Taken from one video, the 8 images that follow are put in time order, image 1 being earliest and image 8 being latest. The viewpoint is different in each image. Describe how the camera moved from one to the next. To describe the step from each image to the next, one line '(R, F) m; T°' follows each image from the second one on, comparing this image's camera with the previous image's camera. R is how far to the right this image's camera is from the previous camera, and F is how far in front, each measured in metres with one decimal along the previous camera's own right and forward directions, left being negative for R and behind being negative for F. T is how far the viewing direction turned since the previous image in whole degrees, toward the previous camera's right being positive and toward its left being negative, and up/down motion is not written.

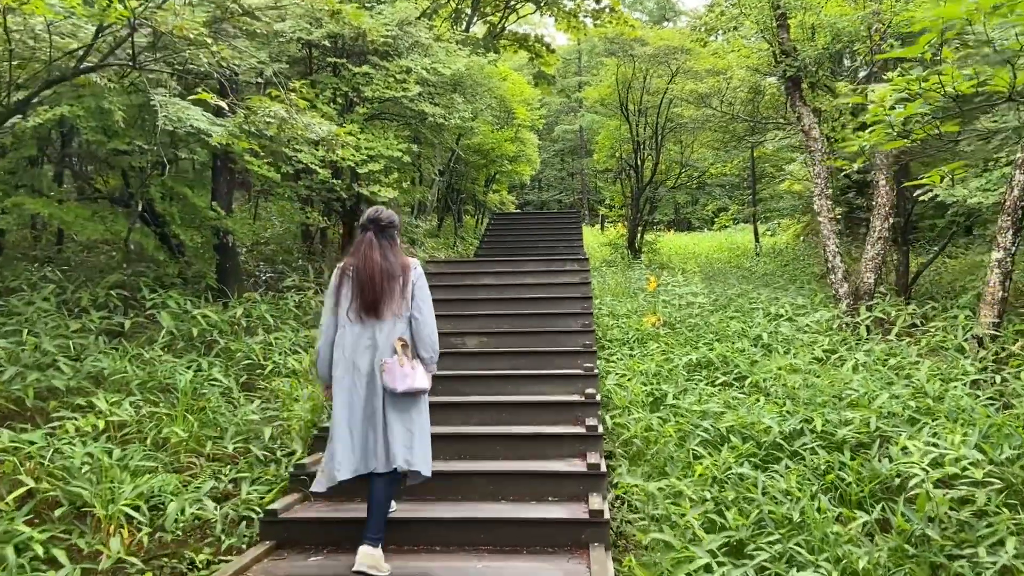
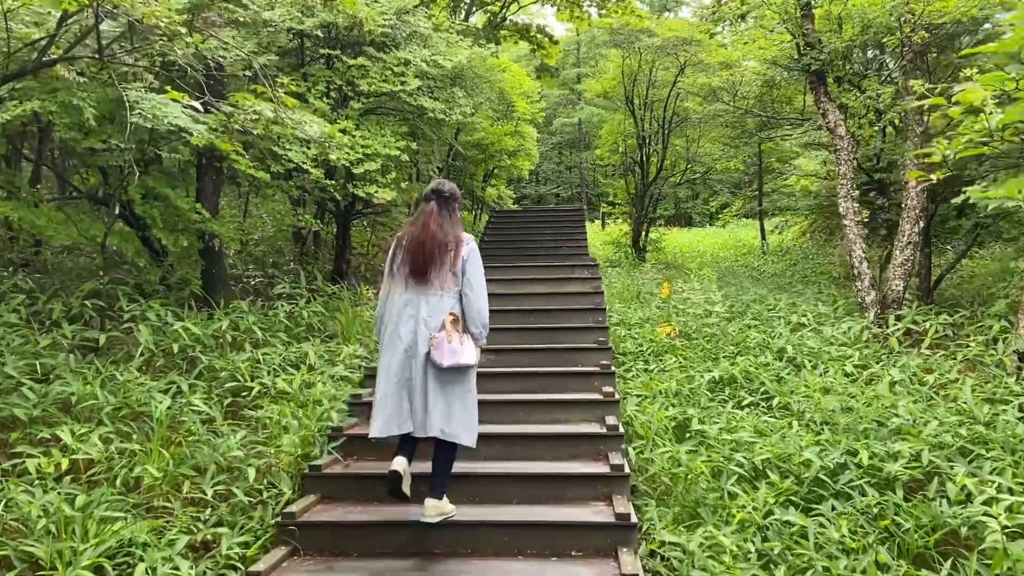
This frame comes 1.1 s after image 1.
(-0.1, +0.4) m; 0°
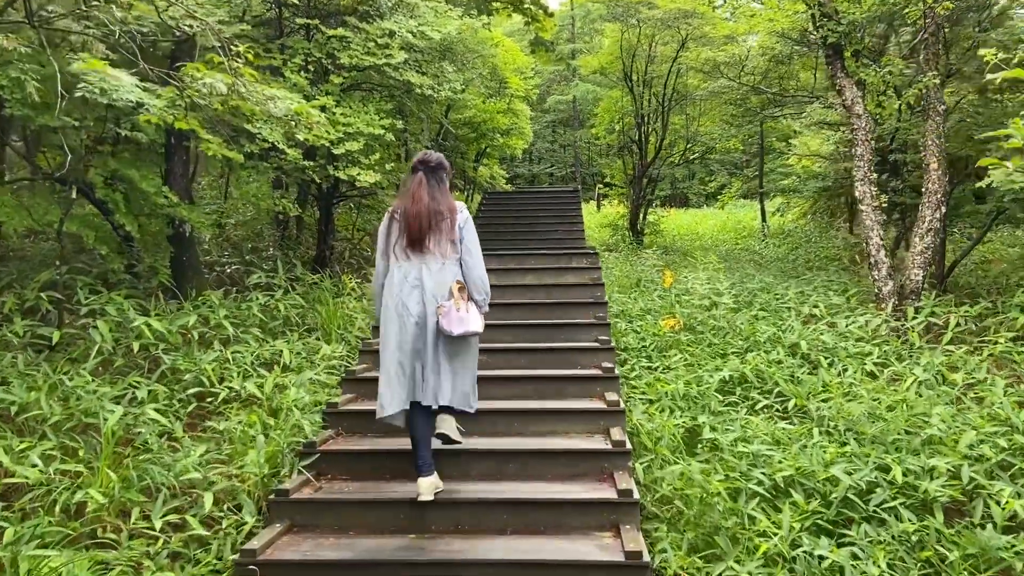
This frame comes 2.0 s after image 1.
(0.0, +0.4) m; +1°
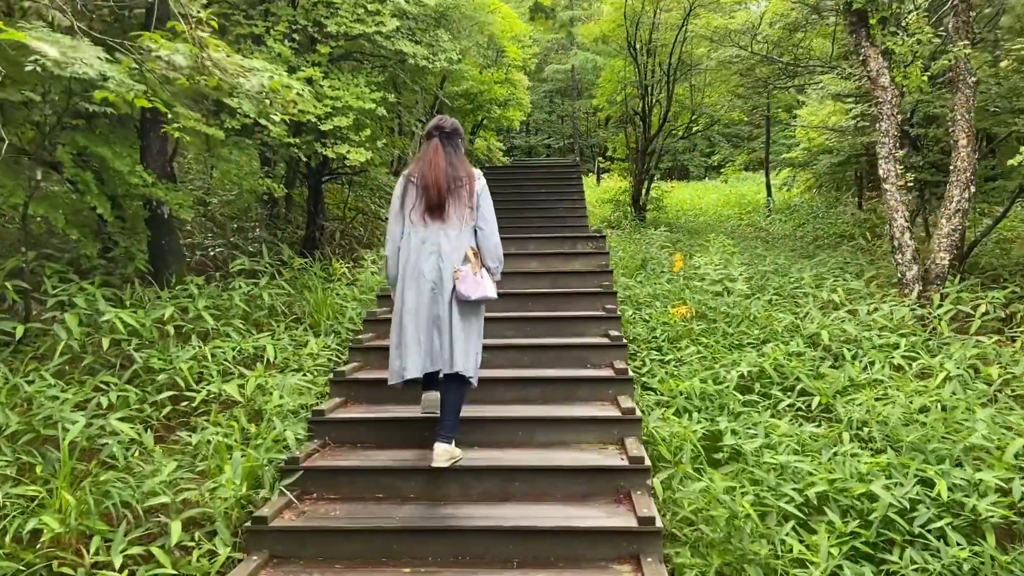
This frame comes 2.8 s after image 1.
(0.0, +0.3) m; 0°
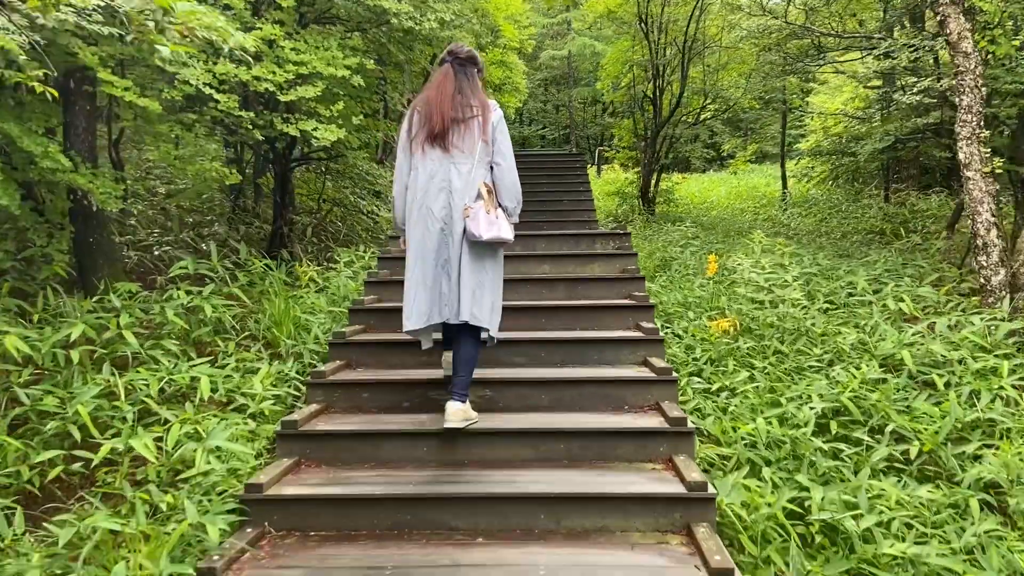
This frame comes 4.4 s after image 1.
(-0.1, +0.9) m; +1°
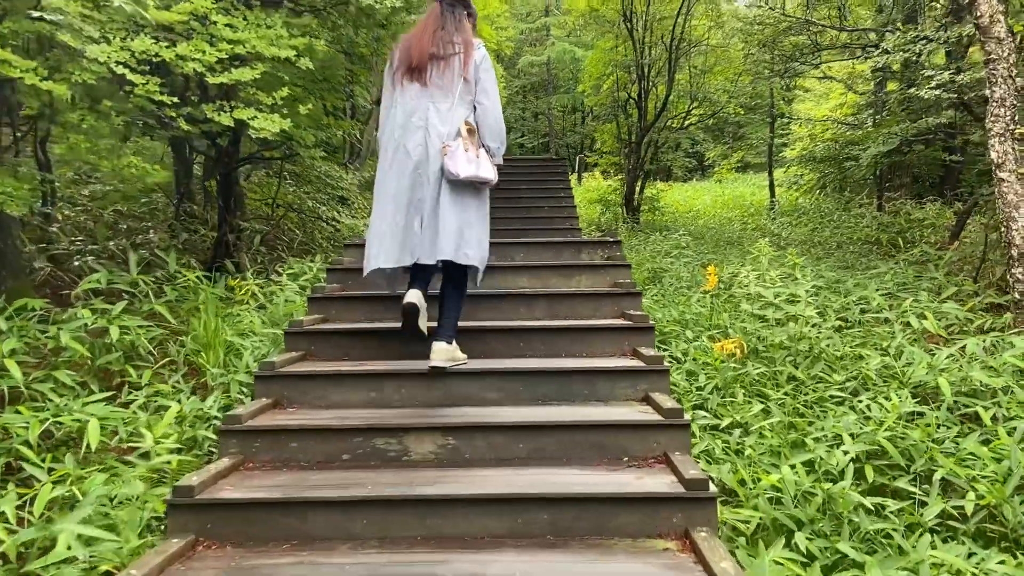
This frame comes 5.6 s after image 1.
(0.0, +0.6) m; +2°
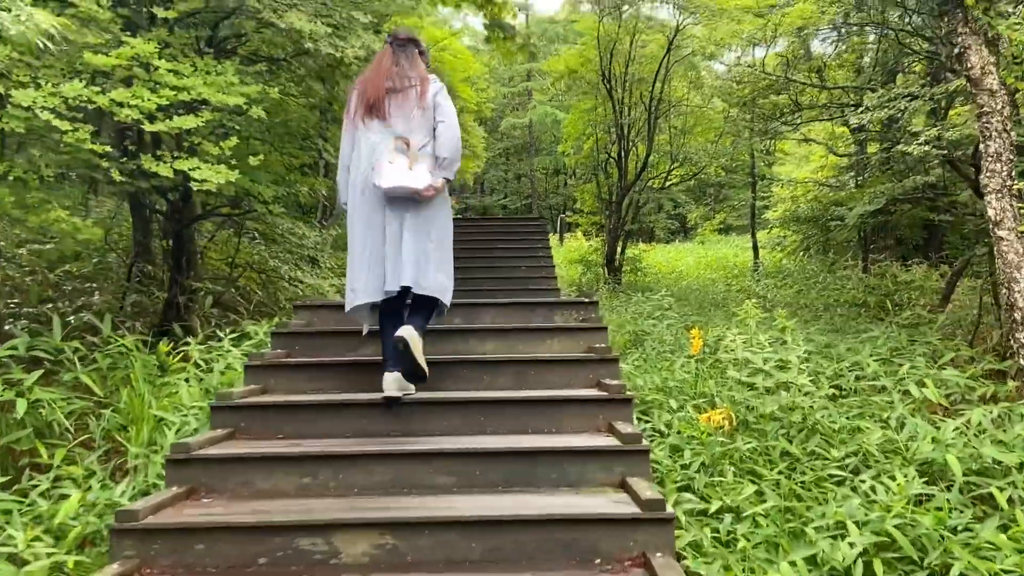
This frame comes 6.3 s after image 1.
(+0.1, +0.3) m; +1°
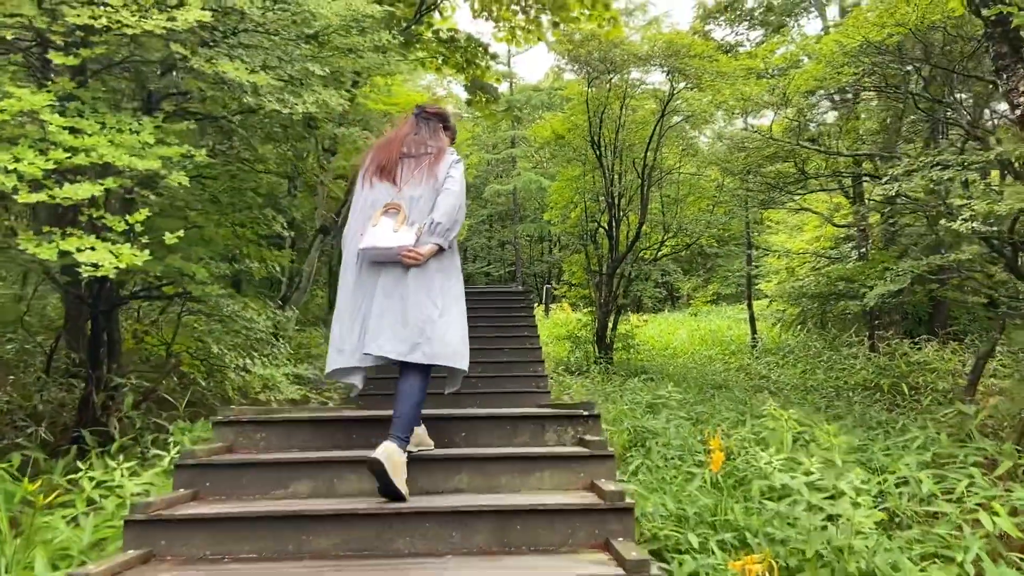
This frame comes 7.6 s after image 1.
(0.0, +0.6) m; +1°
